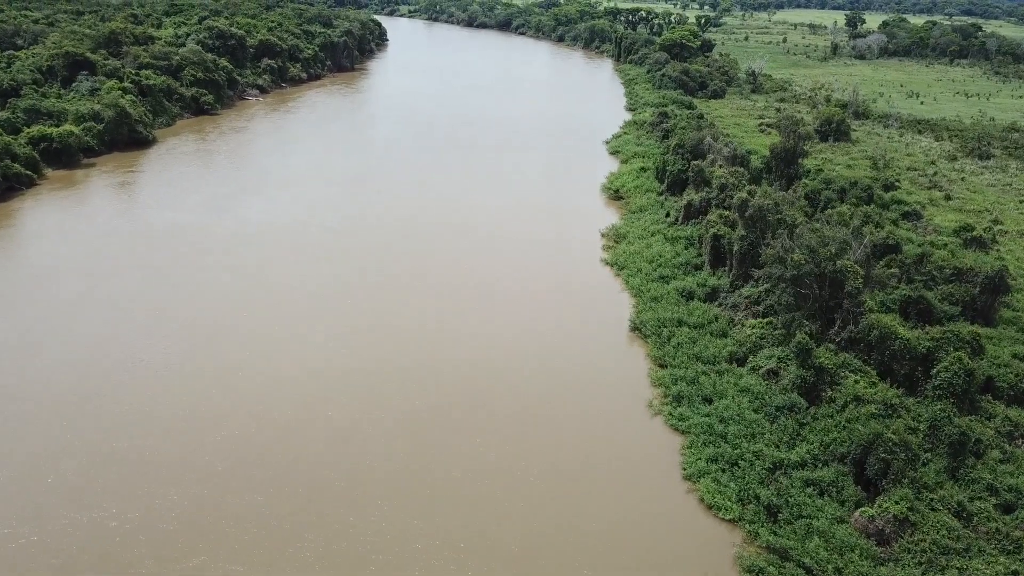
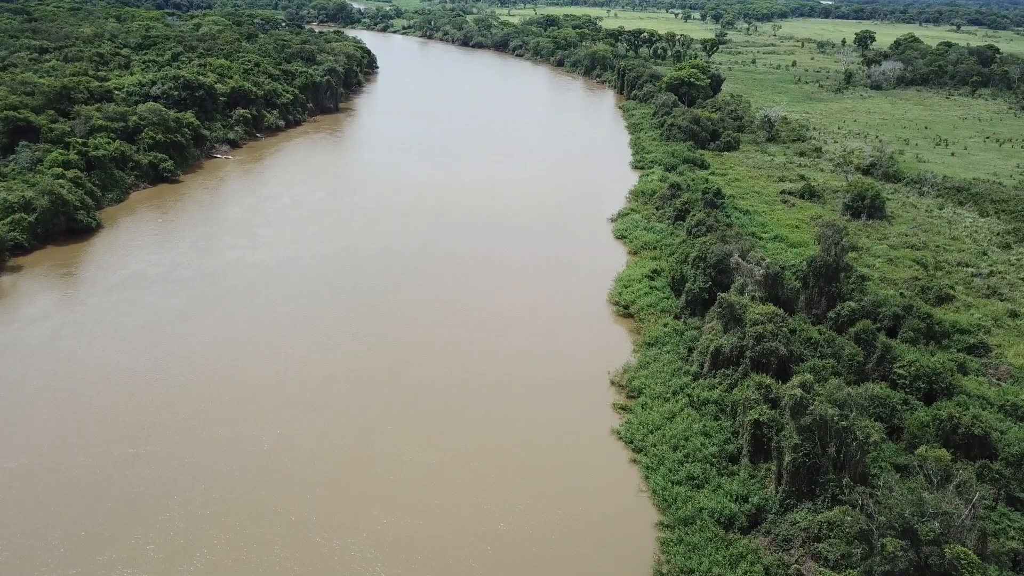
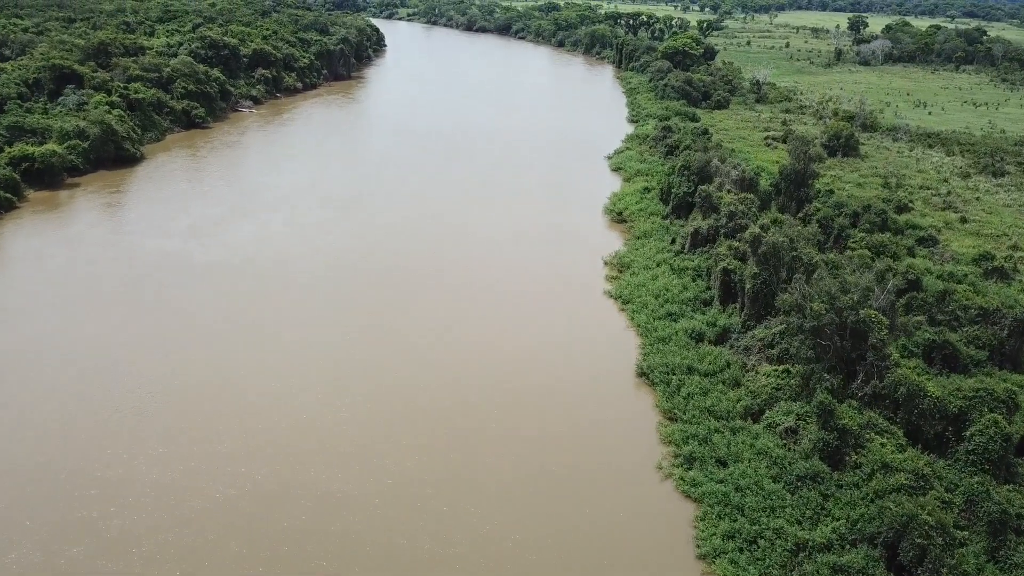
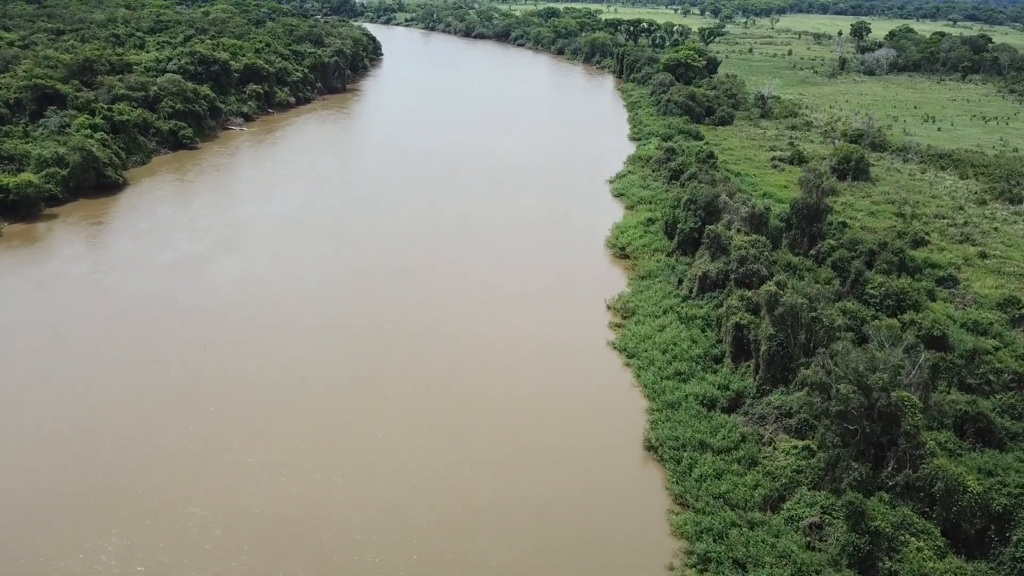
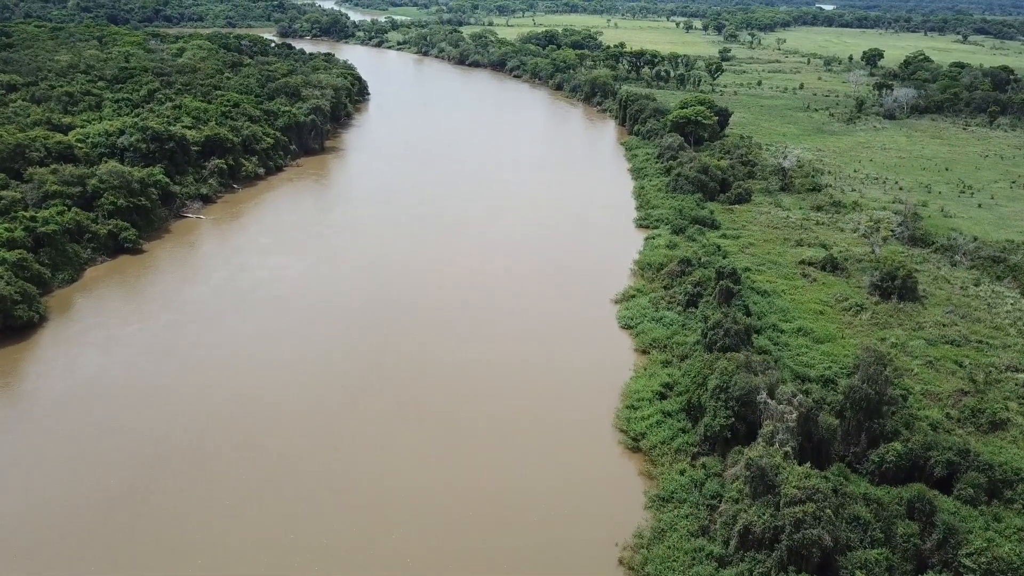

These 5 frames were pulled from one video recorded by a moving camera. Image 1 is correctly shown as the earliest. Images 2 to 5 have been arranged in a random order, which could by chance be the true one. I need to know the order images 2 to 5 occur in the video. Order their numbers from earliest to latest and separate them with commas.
3, 4, 2, 5
